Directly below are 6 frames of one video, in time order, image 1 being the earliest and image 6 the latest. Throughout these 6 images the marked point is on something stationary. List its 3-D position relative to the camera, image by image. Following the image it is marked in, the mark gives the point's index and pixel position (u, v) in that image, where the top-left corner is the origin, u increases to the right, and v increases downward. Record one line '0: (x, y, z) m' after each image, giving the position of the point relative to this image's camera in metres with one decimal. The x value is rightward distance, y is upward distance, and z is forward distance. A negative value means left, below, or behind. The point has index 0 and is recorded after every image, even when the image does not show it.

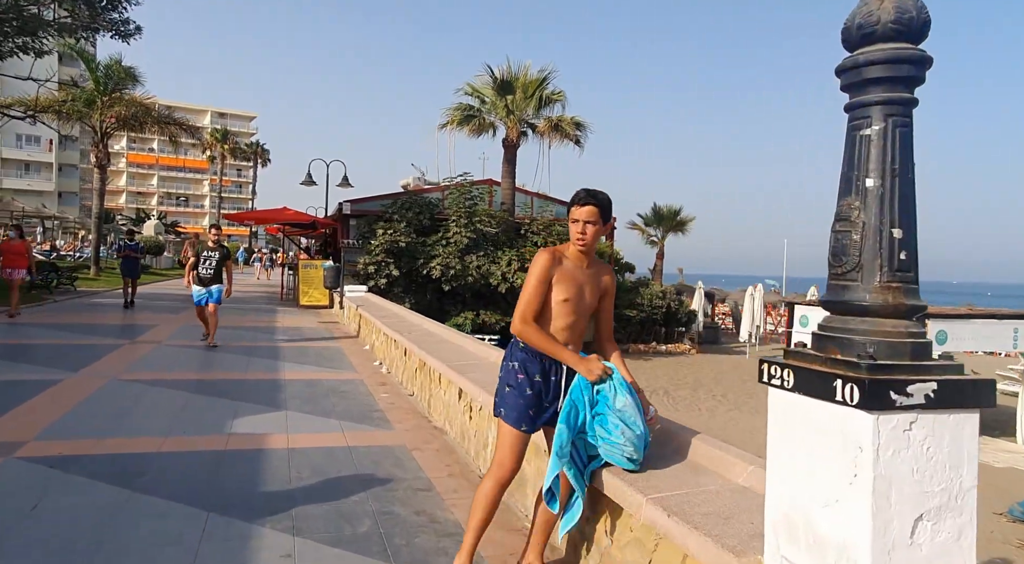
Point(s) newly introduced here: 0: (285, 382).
0: (-2.4, -1.1, +7.3) m
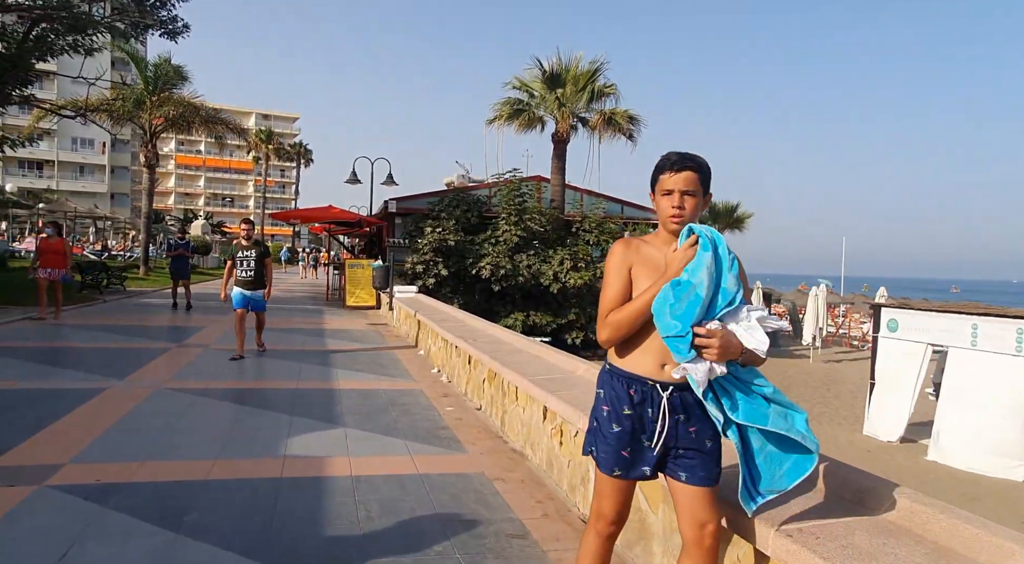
0: (-1.7, -1.1, +6.7) m
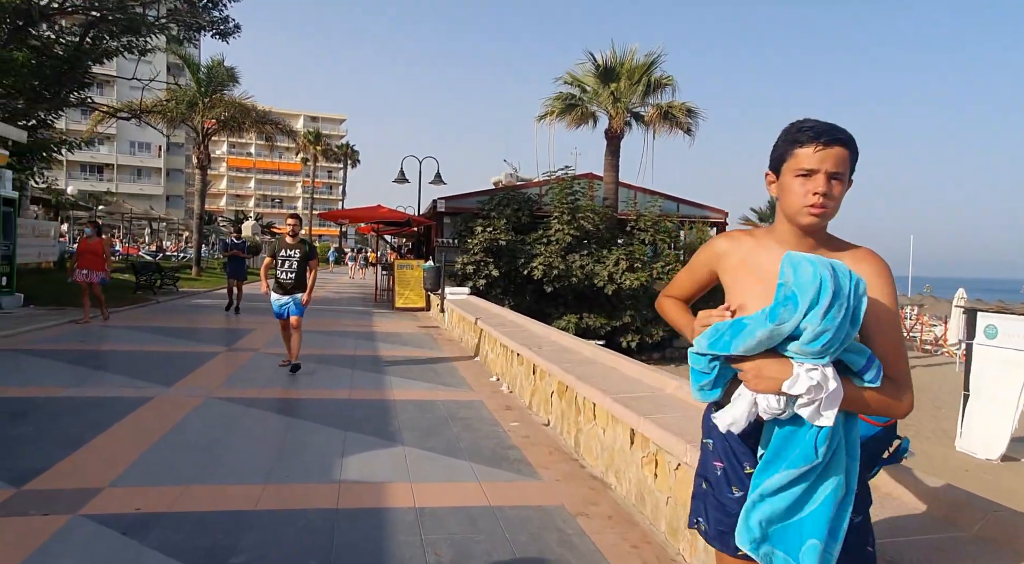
0: (-1.1, -1.1, +6.3) m
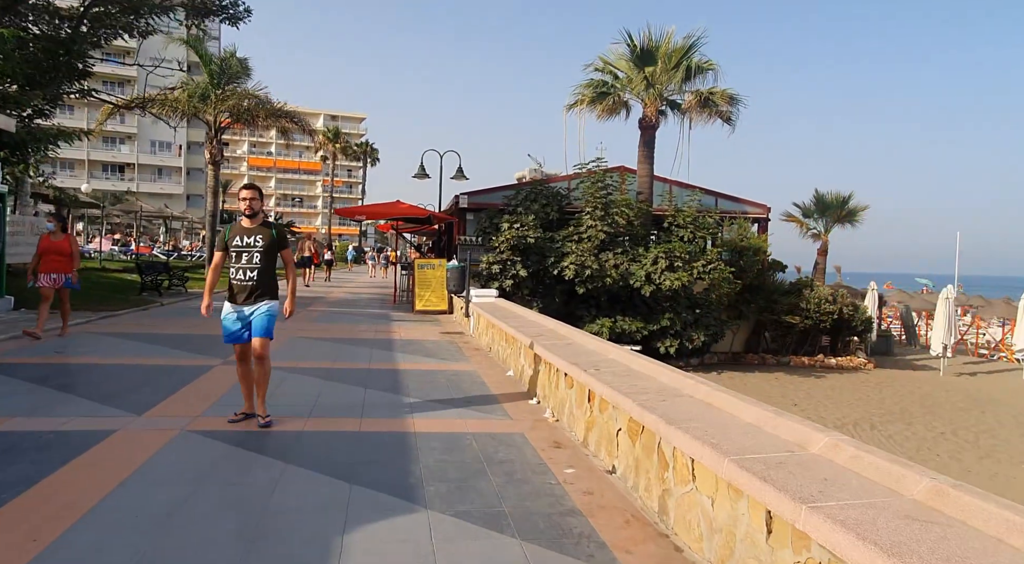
0: (-0.7, -1.1, +5.1) m
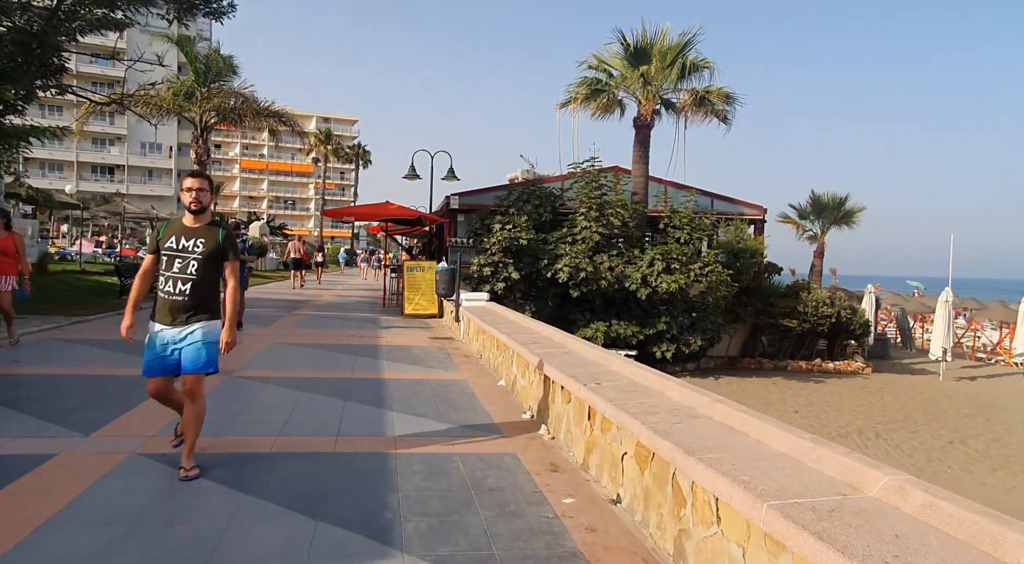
0: (-0.8, -1.2, +4.6) m
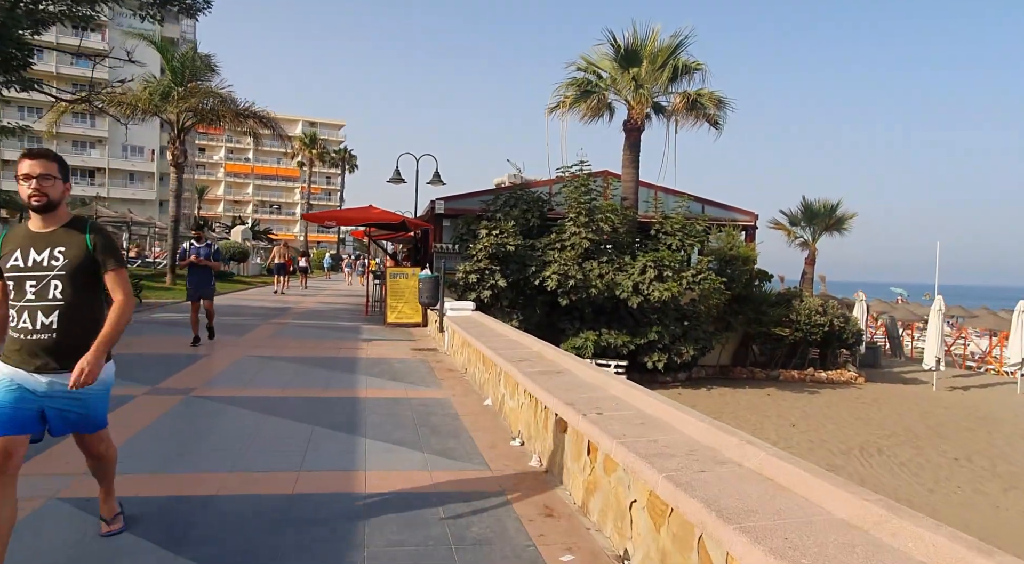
0: (-0.9, -1.2, +4.0) m
